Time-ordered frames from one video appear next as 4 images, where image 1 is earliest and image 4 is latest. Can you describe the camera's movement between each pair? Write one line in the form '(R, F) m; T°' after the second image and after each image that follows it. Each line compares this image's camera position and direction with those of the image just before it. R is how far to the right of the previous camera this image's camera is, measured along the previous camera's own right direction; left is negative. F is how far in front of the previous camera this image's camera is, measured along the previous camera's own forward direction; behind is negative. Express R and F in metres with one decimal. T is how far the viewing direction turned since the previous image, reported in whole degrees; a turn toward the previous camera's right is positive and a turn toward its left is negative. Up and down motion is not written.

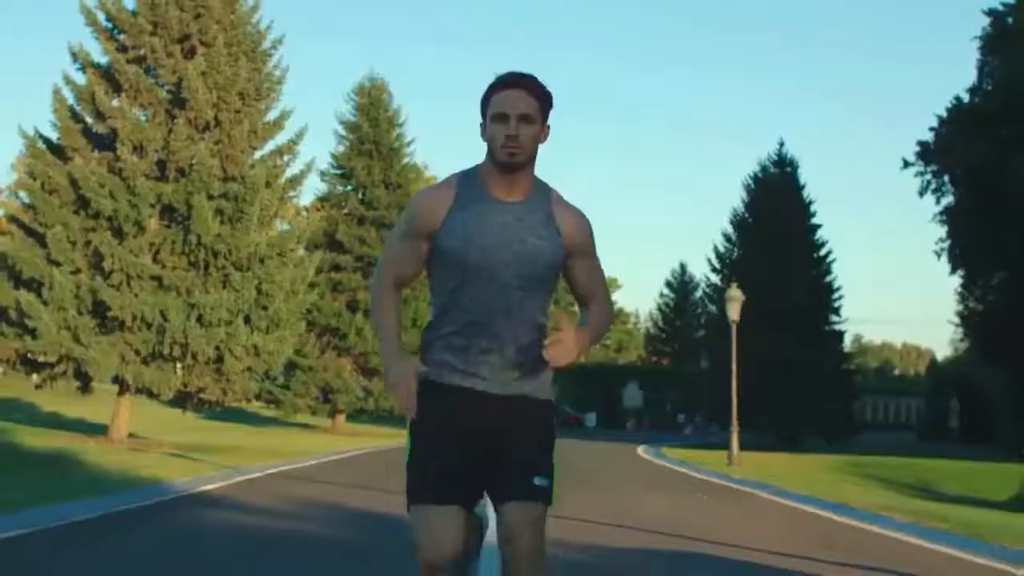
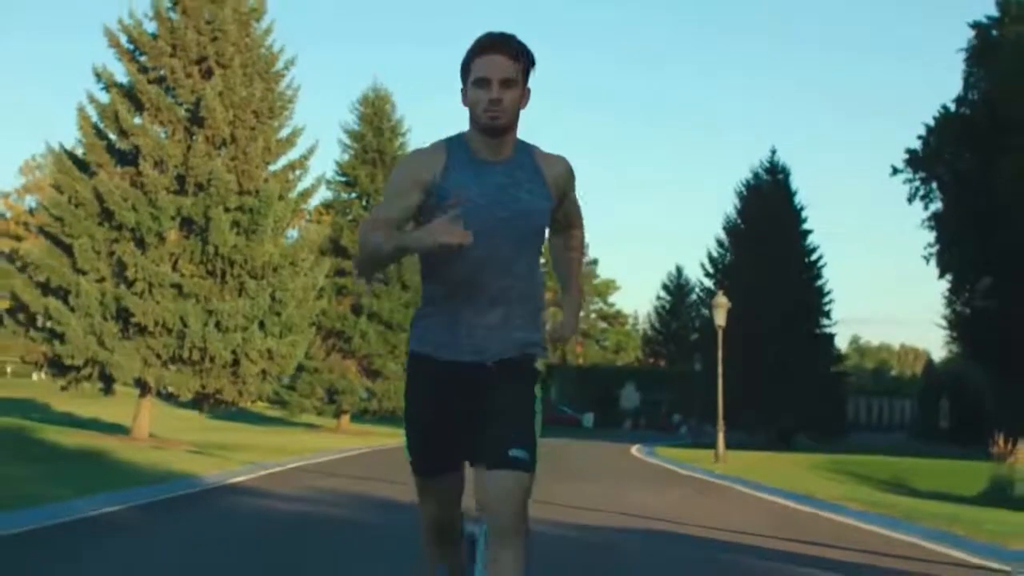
(0.0, -1.2) m; 0°
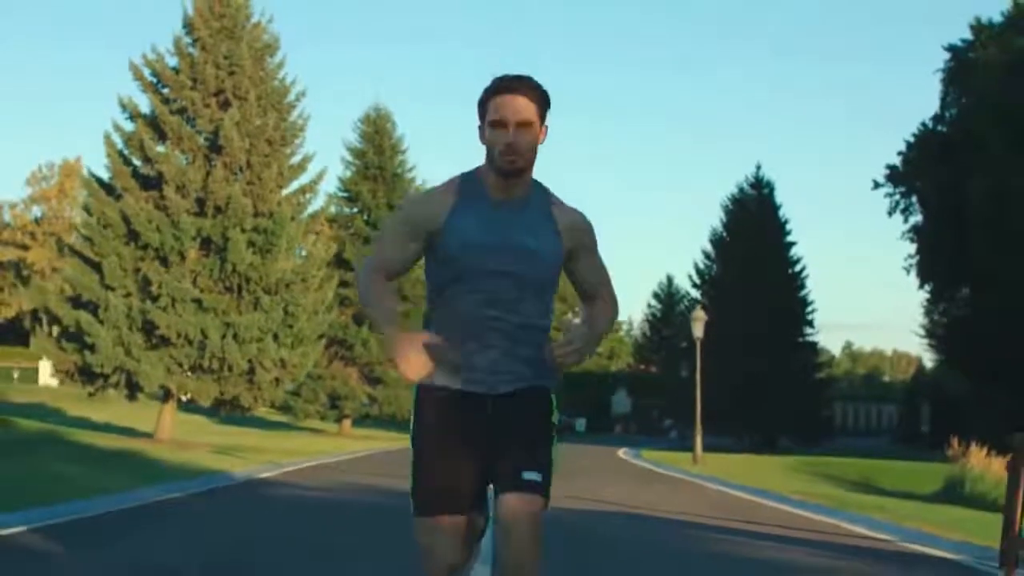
(0.0, -1.7) m; 0°
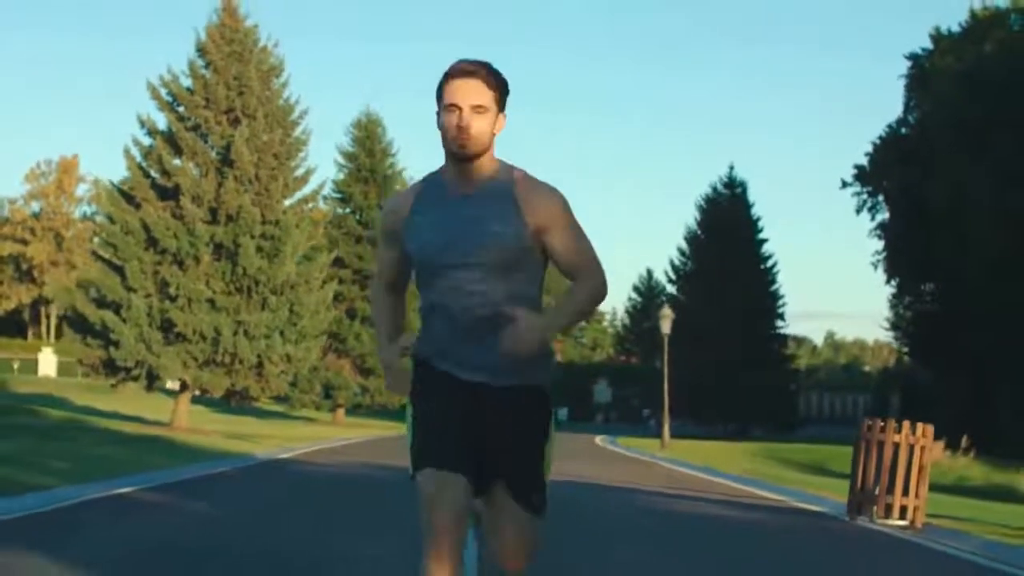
(0.0, -2.2) m; +1°
